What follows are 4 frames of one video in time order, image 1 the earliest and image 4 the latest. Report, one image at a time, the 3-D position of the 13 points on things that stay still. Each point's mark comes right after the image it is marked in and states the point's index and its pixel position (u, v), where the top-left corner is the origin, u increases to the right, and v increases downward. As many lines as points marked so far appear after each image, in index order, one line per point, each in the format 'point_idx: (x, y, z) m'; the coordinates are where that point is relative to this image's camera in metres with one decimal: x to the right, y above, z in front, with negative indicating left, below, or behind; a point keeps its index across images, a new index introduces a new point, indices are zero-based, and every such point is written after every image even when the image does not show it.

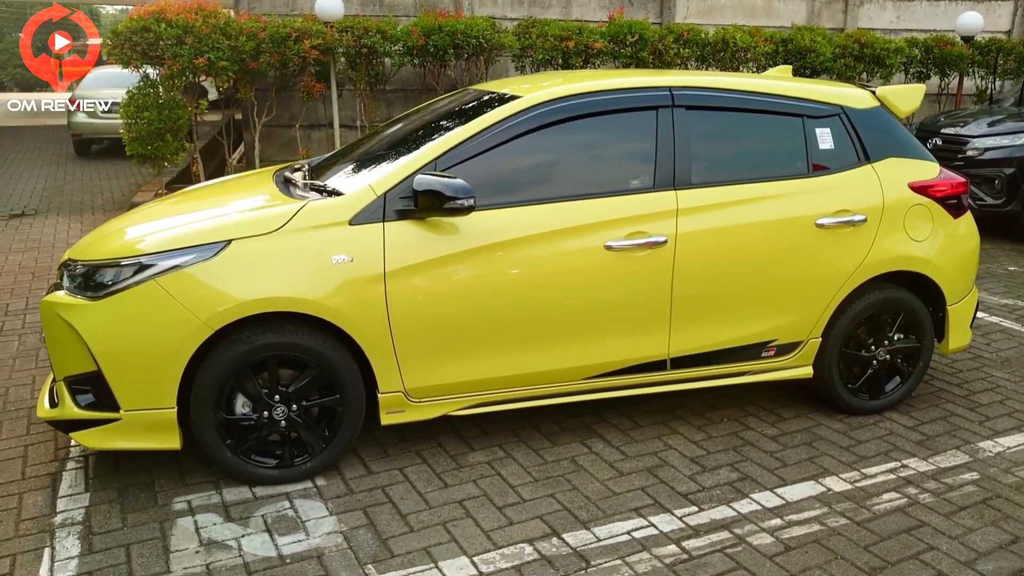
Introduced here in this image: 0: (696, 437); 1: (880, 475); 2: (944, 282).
0: (+0.9, -0.7, +4.3) m
1: (+1.7, -0.8, +3.9) m
2: (+2.2, 0.0, +4.5) m
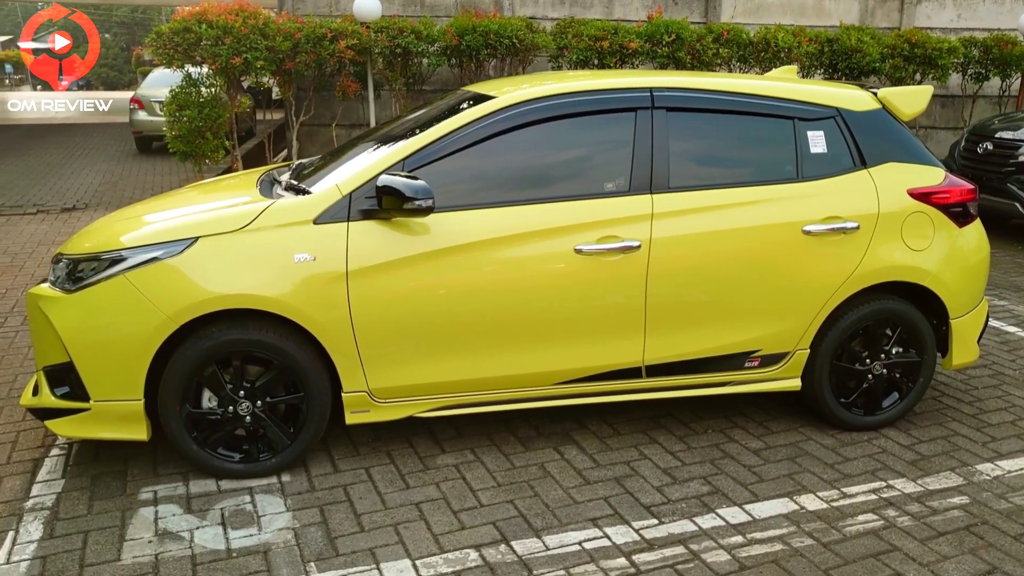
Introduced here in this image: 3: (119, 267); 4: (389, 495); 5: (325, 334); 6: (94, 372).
0: (+0.8, -0.8, +4.1) m
1: (+1.5, -0.9, +3.8) m
2: (+2.1, 0.0, +4.2) m
3: (-1.6, +0.1, +3.6) m
4: (-0.5, -0.9, +3.7) m
5: (-0.8, -0.2, +3.7) m
6: (-1.7, -0.3, +3.6) m
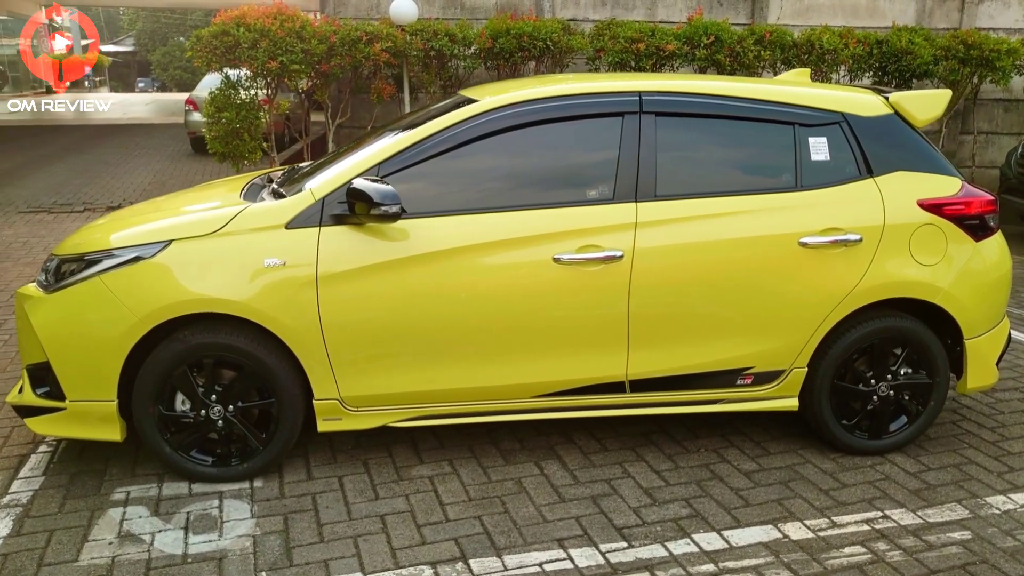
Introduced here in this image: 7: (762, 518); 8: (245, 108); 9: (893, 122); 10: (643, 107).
0: (+0.7, -0.8, +4.0) m
1: (+1.4, -1.0, +3.5) m
2: (+2.0, -0.1, +4.0) m
3: (-1.7, +0.1, +3.6) m
4: (-0.6, -0.9, +3.6) m
5: (-0.9, -0.2, +3.7) m
6: (-1.8, -0.4, +3.6) m
7: (+1.0, -0.9, +3.6) m
8: (-2.7, +1.8, +8.7) m
9: (+1.8, +0.8, +4.0) m
10: (+0.6, +0.8, +3.9) m
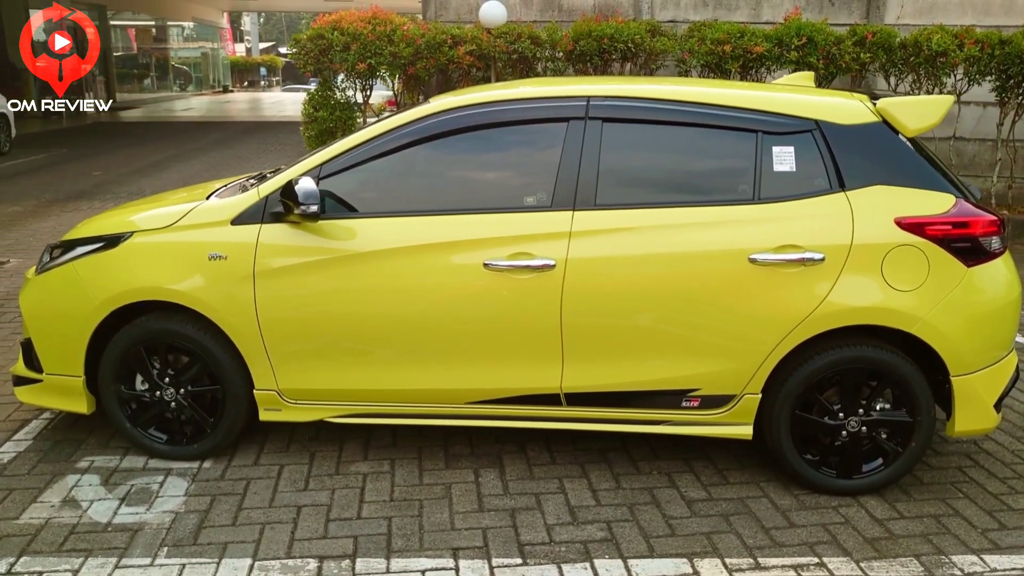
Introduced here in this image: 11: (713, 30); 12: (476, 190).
0: (+0.4, -0.9, +3.8) m
1: (+1.0, -1.0, +3.2) m
2: (+1.8, -0.2, +3.5) m
3: (-2.0, +0.2, +4.0) m
4: (-1.0, -0.9, +3.7) m
5: (-1.2, -0.2, +3.8) m
6: (-2.1, -0.3, +4.0) m
7: (+0.6, -1.0, +3.3) m
8: (-1.8, +1.9, +9.1) m
9: (+1.5, +0.7, +3.6) m
10: (+0.4, +0.8, +3.7) m
11: (+1.9, +2.5, +8.3) m
12: (-0.1, +0.4, +3.7) m
